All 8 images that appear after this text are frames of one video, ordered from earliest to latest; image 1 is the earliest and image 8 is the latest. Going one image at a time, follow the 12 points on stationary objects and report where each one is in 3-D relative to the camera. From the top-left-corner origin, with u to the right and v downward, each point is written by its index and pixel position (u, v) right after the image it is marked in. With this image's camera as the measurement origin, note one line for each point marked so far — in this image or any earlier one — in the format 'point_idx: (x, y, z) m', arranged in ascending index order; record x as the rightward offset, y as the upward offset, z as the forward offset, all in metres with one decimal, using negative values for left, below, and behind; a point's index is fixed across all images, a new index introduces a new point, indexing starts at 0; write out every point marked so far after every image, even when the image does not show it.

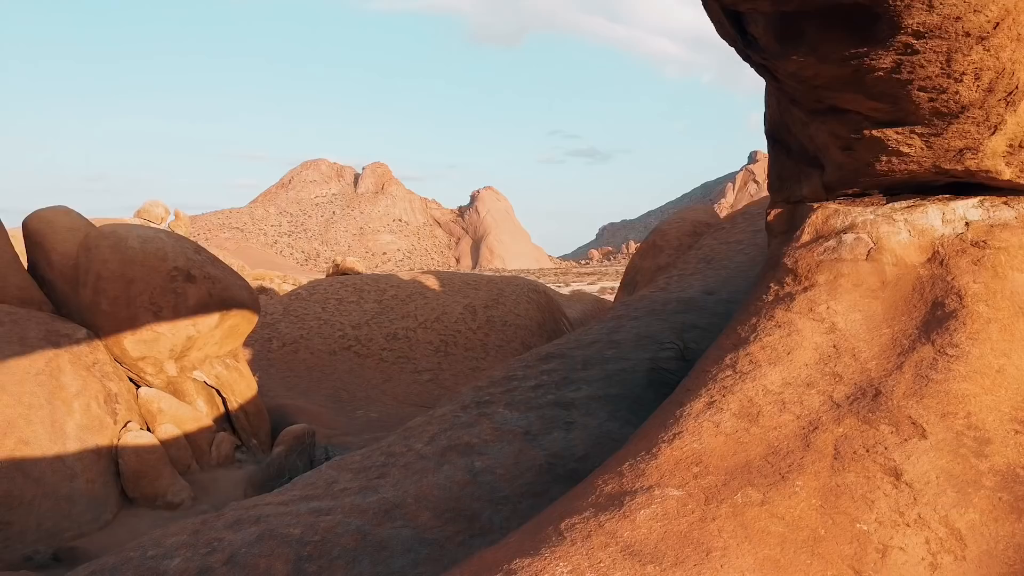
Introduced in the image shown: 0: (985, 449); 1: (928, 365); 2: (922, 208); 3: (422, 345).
0: (+0.8, -0.3, +1.1) m
1: (+0.8, -0.1, +1.2) m
2: (+1.0, +0.2, +1.5) m
3: (-0.8, -0.5, +5.8) m
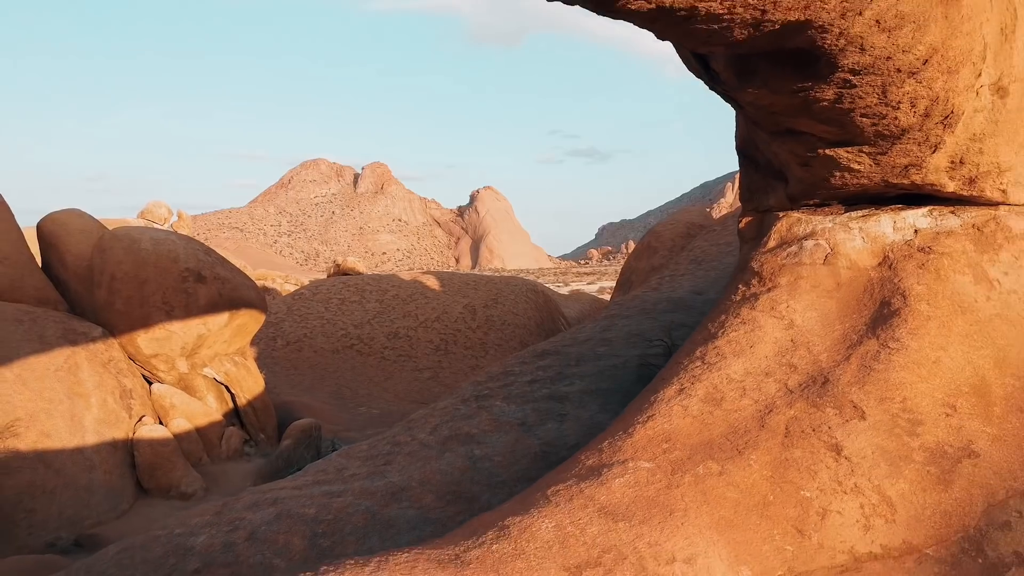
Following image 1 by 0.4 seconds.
0: (+0.8, -0.3, +1.3) m
1: (+0.8, -0.1, +1.4) m
2: (+1.0, +0.2, +1.7) m
3: (-0.9, -0.5, +5.9) m
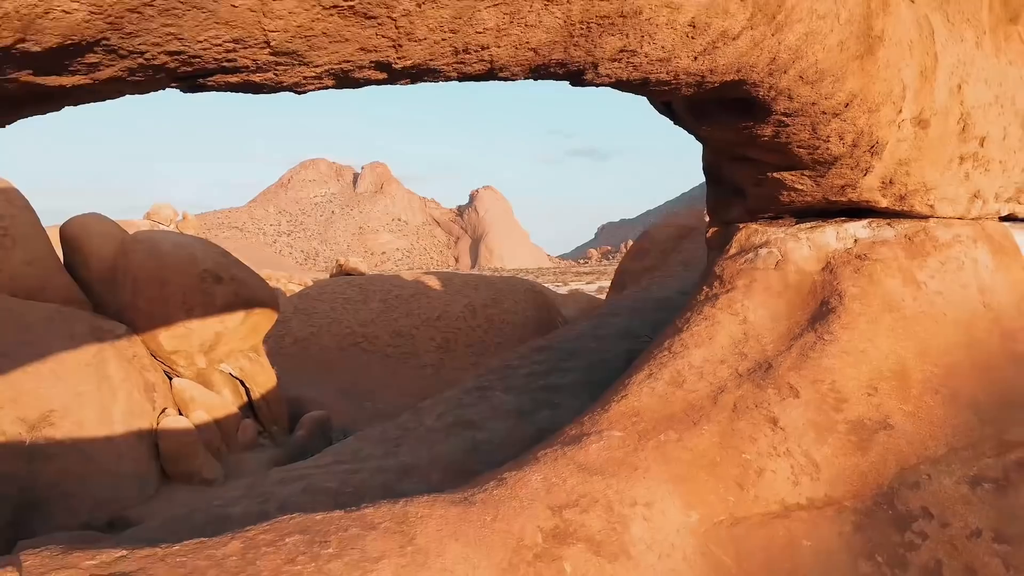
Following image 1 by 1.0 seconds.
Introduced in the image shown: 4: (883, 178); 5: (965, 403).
0: (+0.8, -0.3, +1.5) m
1: (+0.8, -0.2, +1.6) m
2: (+1.0, +0.2, +2.0) m
3: (-0.9, -0.5, +6.2) m
4: (+1.1, +0.3, +1.9) m
5: (+1.2, -0.3, +1.7) m
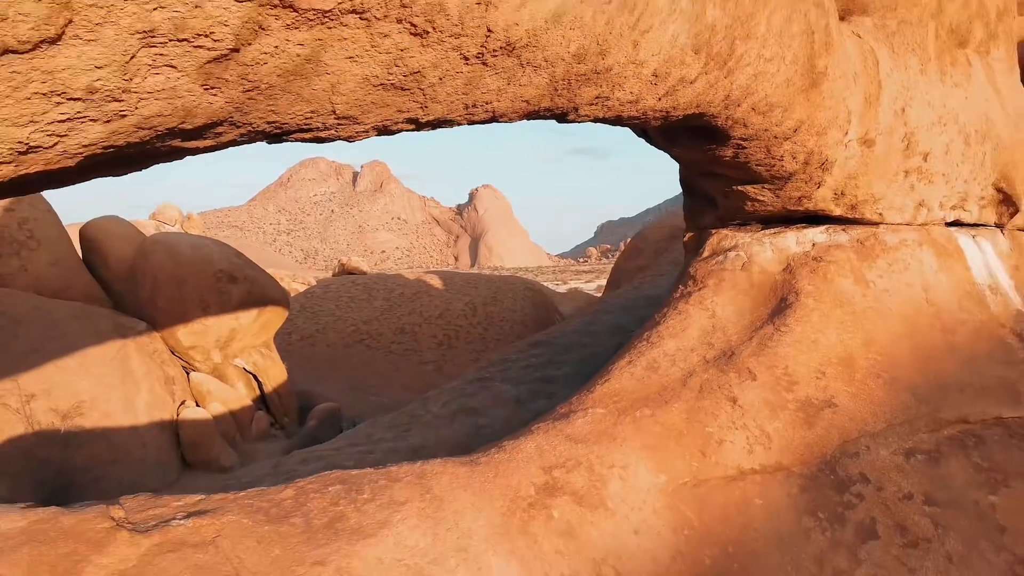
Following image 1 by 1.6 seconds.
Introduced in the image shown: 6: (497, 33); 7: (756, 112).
0: (+0.8, -0.3, +1.8) m
1: (+0.8, -0.1, +1.9) m
2: (+1.0, +0.2, +2.2) m
3: (-0.9, -0.5, +6.5) m
4: (+1.1, +0.3, +2.1) m
5: (+1.2, -0.3, +1.9) m
6: (0.0, +0.4, +1.2) m
7: (+0.6, +0.5, +1.7) m
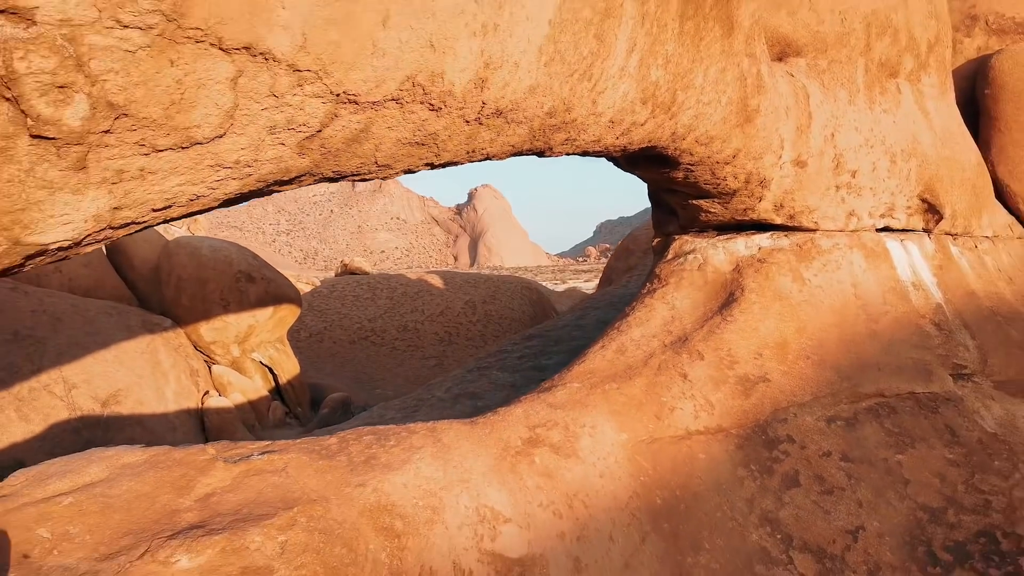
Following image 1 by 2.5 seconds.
0: (+0.8, -0.3, +2.2) m
1: (+0.8, -0.1, +2.3) m
2: (+0.9, +0.2, +2.6) m
3: (-0.9, -0.5, +6.9) m
4: (+1.1, +0.3, +2.5) m
5: (+1.2, -0.3, +2.3) m
6: (0.0, +0.5, +1.6) m
7: (+0.6, +0.5, +2.1) m
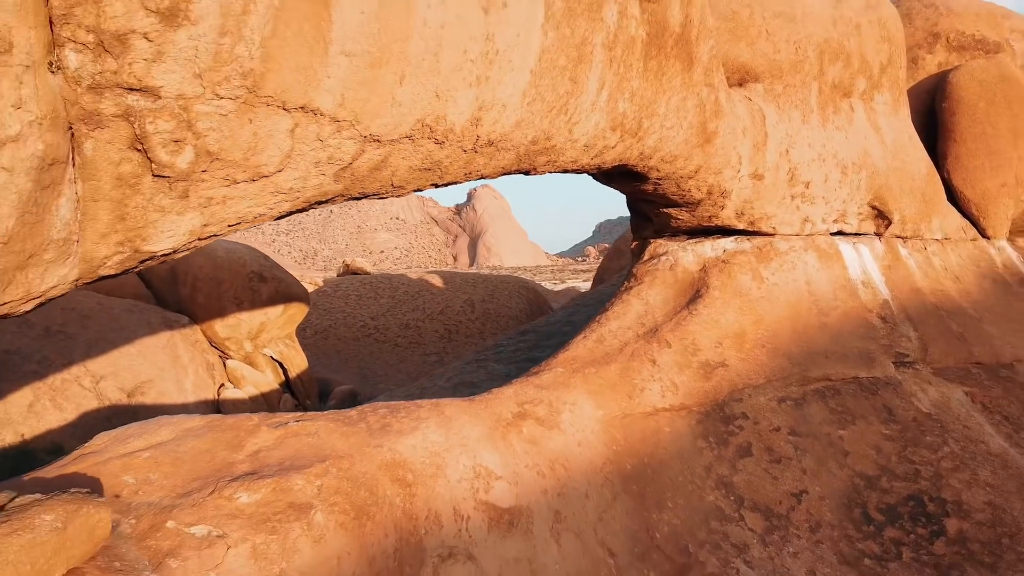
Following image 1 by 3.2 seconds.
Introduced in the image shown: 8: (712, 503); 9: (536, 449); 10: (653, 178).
0: (+0.8, -0.3, +2.5) m
1: (+0.7, -0.1, +2.6) m
2: (+0.9, +0.2, +2.9) m
3: (-0.9, -0.5, +7.2) m
4: (+1.0, +0.4, +2.9) m
5: (+1.1, -0.3, +2.6) m
6: (-0.1, +0.5, +1.9) m
7: (+0.6, +0.5, +2.4) m
8: (+0.7, -0.8, +2.2) m
9: (+0.1, -0.5, +2.1) m
10: (+0.6, +0.4, +2.5) m
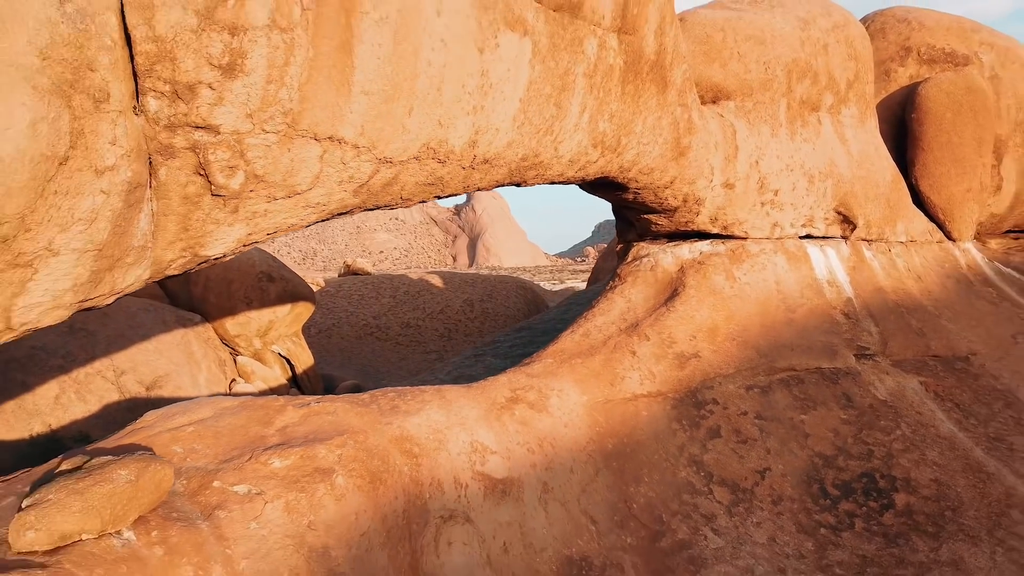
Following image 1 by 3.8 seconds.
0: (+0.7, -0.3, +2.8) m
1: (+0.7, -0.1, +2.9) m
2: (+0.9, +0.2, +3.2) m
3: (-1.0, -0.5, +7.5) m
4: (+1.0, +0.4, +3.1) m
5: (+1.1, -0.3, +2.9) m
6: (-0.1, +0.5, +2.2) m
7: (+0.6, +0.5, +2.7) m
8: (+0.7, -0.8, +2.5) m
9: (+0.1, -0.5, +2.3) m
10: (+0.5, +0.4, +2.8) m
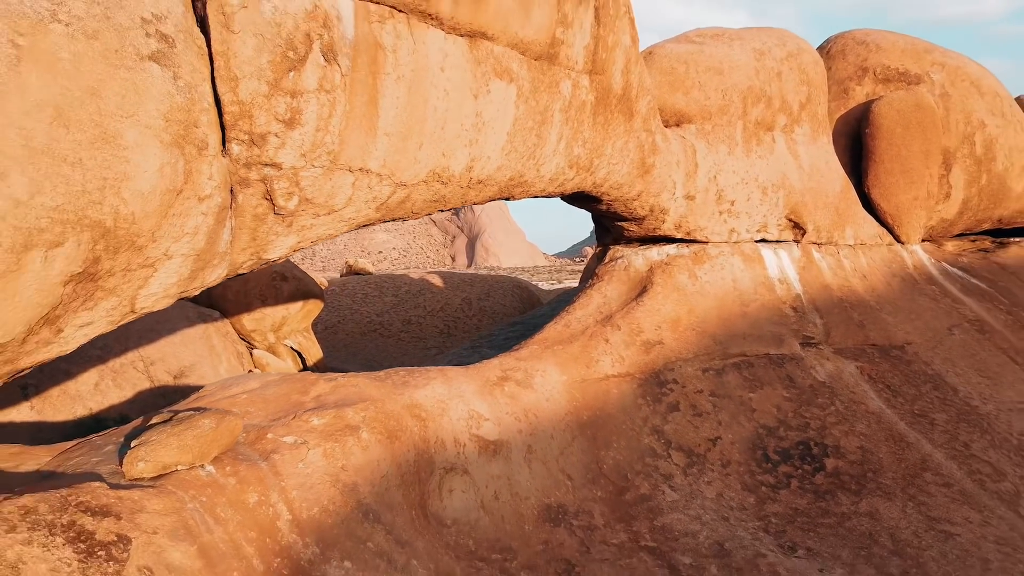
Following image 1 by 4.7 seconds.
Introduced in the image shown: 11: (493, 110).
0: (+0.7, -0.2, +3.3) m
1: (+0.7, -0.1, +3.4) m
2: (+0.8, +0.2, +3.7) m
3: (-1.0, -0.5, +7.9) m
4: (+1.0, +0.4, +3.6) m
5: (+1.1, -0.3, +3.4) m
6: (-0.1, +0.5, +2.6) m
7: (+0.5, +0.5, +3.2) m
8: (+0.6, -0.7, +3.0) m
9: (0.0, -0.5, +2.8) m
10: (+0.5, +0.5, +3.2) m
11: (-0.1, +0.7, +2.5) m
